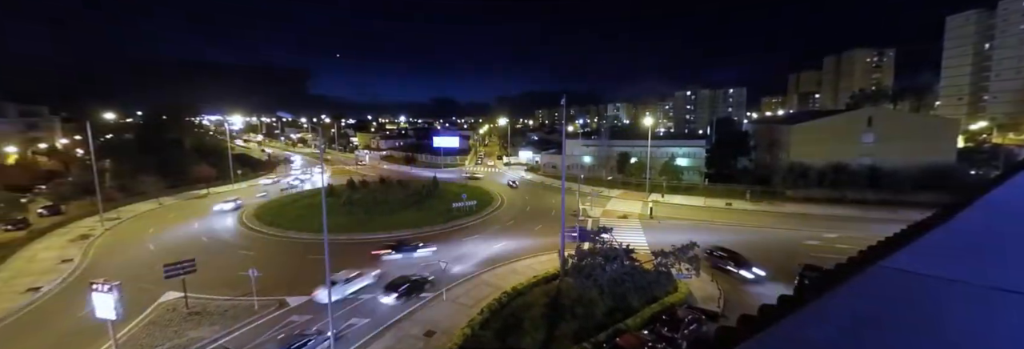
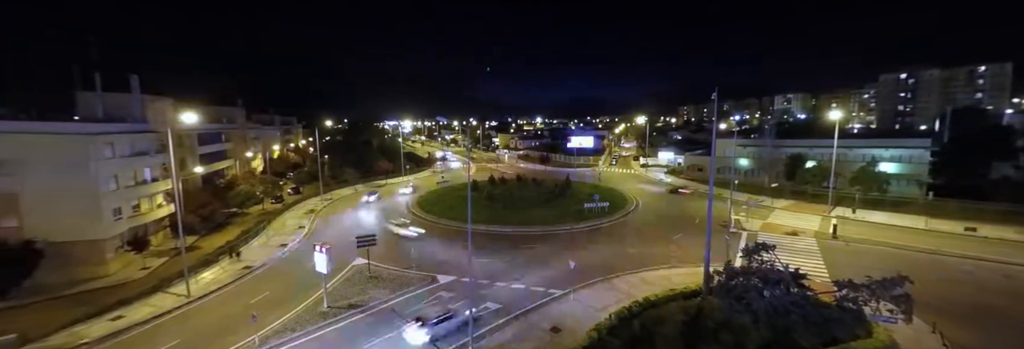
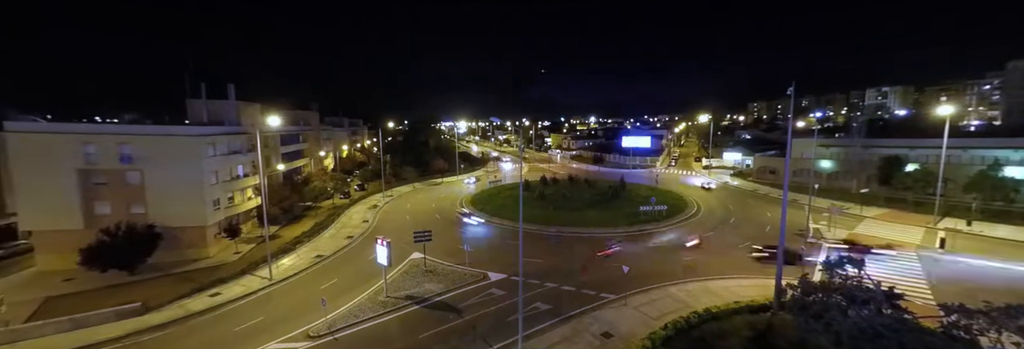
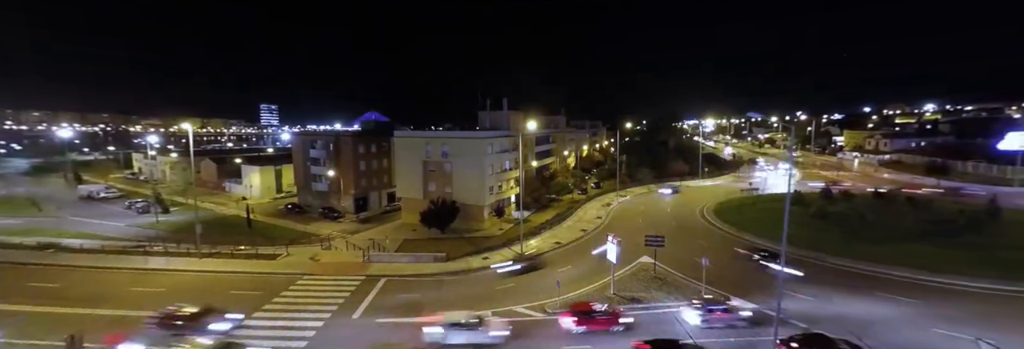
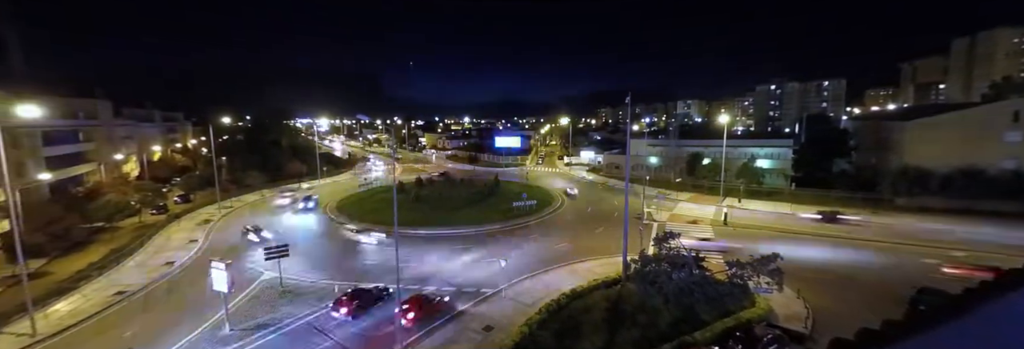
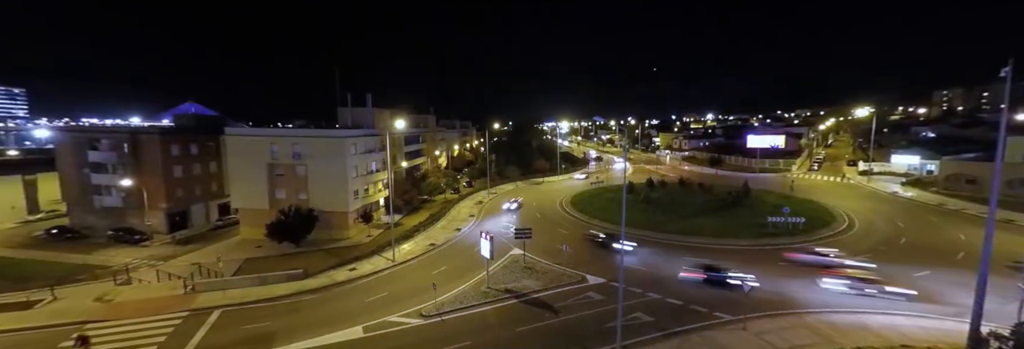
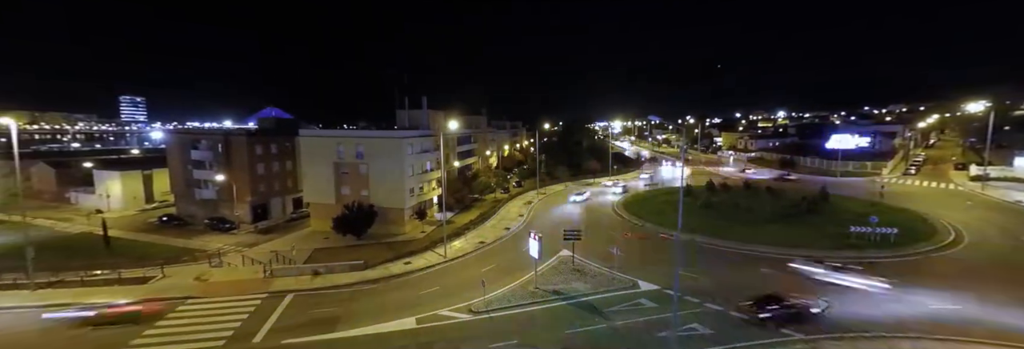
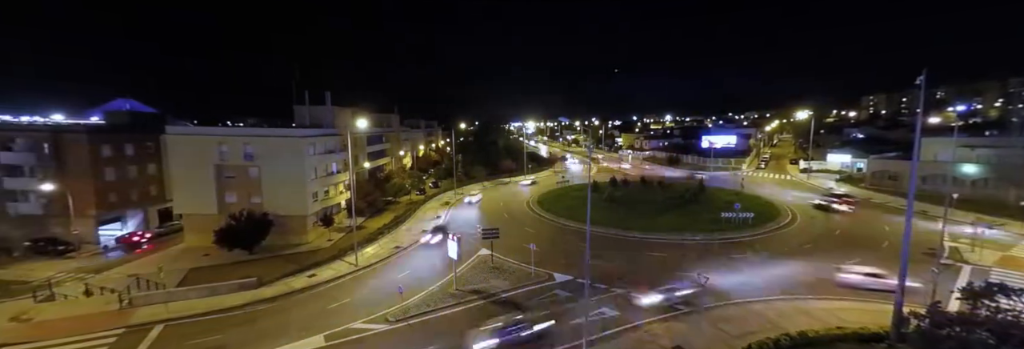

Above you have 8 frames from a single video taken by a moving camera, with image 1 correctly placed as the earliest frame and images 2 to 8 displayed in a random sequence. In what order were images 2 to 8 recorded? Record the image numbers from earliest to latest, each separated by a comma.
5, 2, 3, 8, 6, 7, 4
